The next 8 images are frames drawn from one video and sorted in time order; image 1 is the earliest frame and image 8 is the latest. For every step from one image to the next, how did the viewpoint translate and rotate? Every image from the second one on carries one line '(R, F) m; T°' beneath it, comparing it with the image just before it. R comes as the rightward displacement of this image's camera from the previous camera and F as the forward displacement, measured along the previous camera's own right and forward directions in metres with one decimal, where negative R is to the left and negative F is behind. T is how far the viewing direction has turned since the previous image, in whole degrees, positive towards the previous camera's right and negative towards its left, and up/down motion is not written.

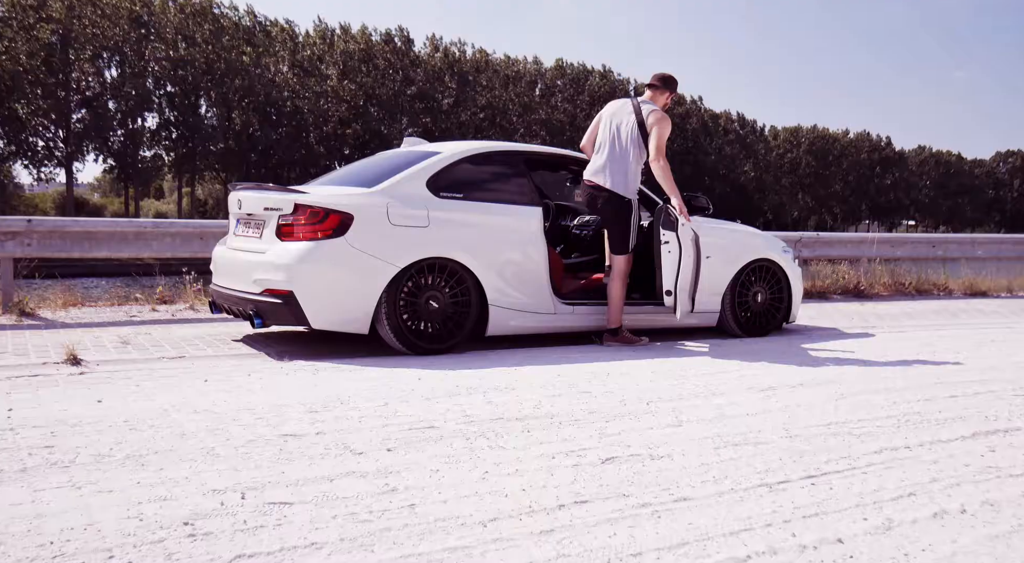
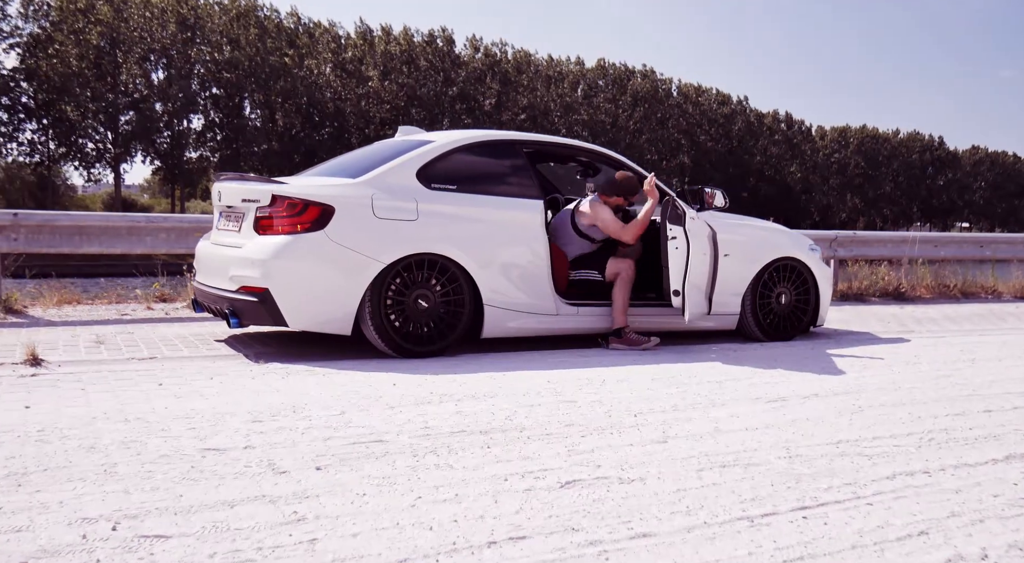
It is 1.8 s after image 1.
(+0.3, +0.4) m; -3°
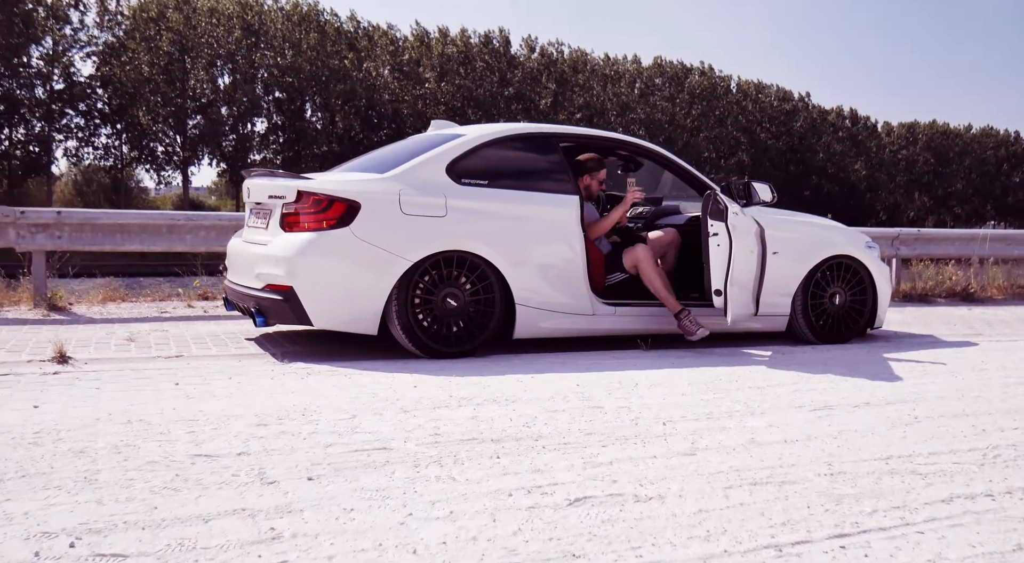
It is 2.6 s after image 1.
(+0.1, +0.2) m; -4°
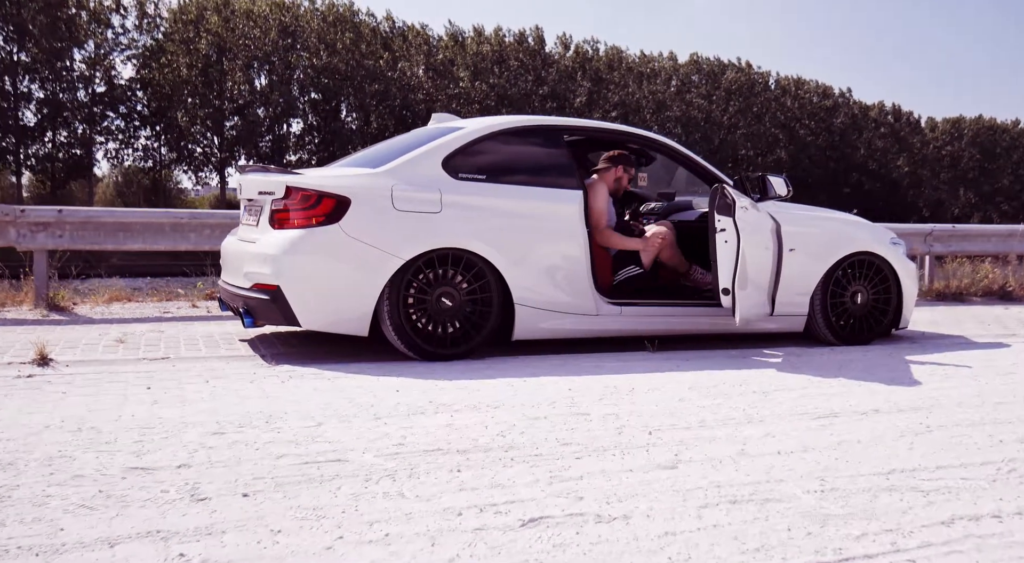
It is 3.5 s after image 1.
(+0.2, +0.2) m; -2°
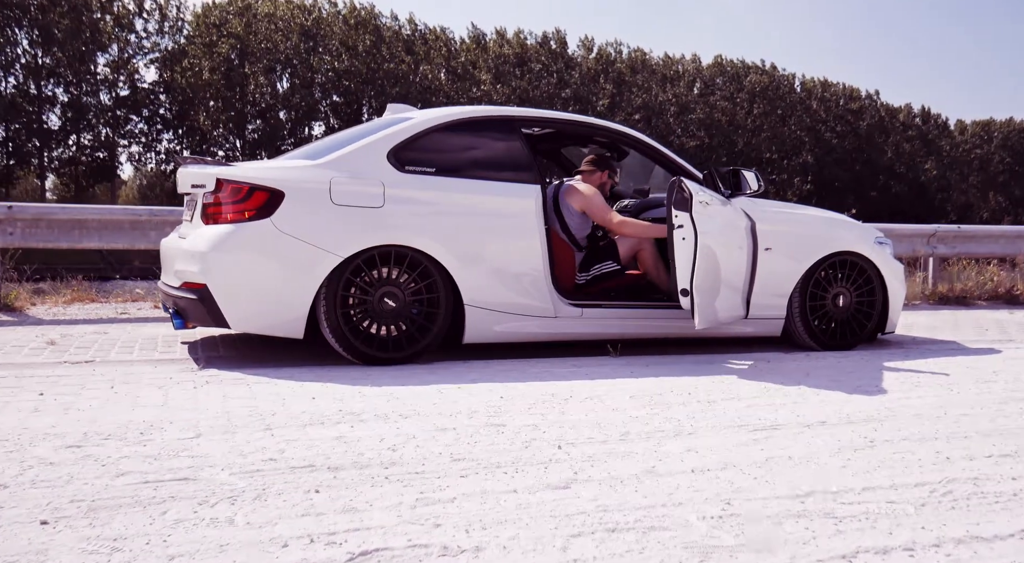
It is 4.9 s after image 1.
(+0.4, +0.3) m; -1°
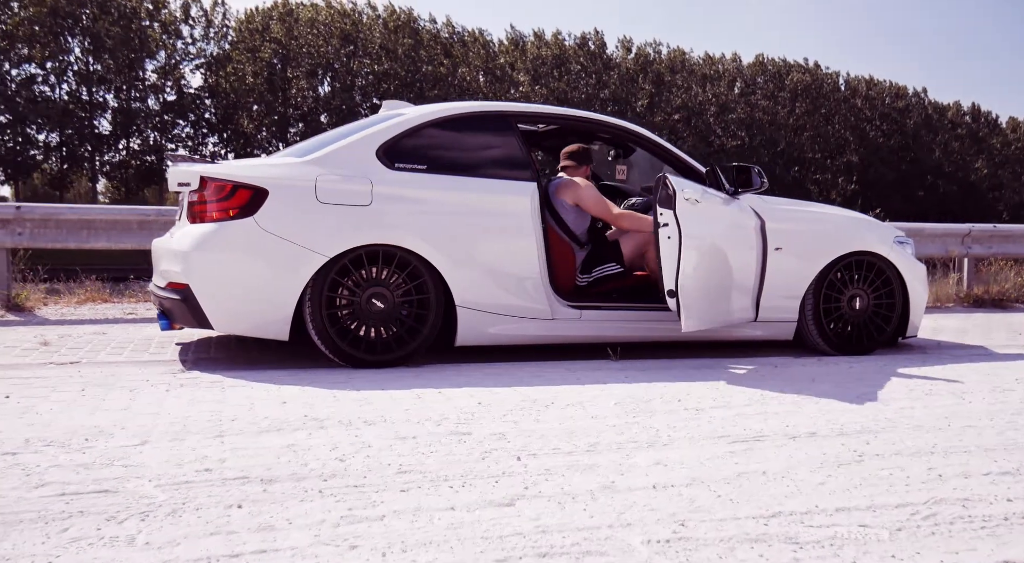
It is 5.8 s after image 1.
(+0.2, +0.2) m; -3°
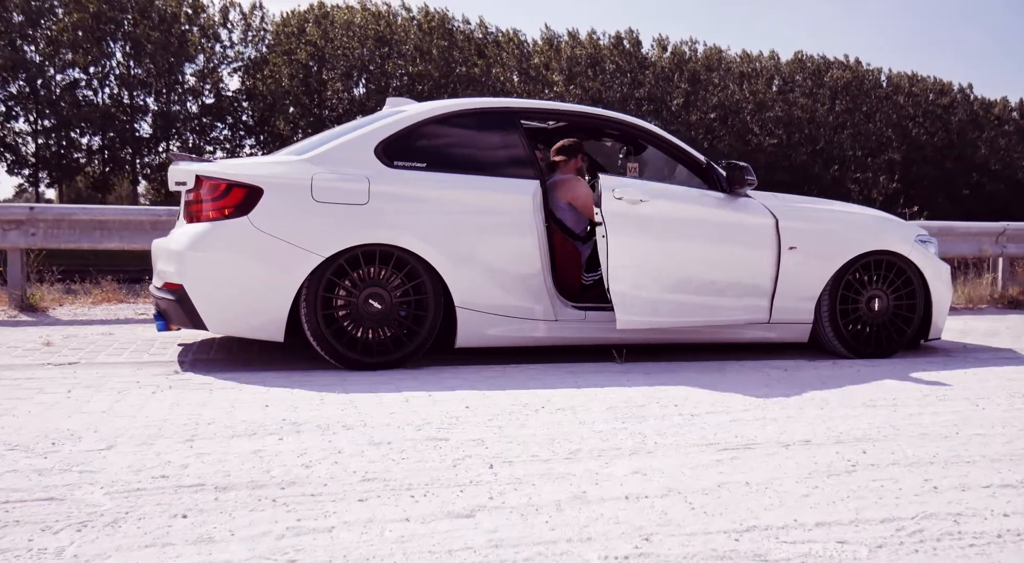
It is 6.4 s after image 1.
(+0.2, +0.1) m; -2°
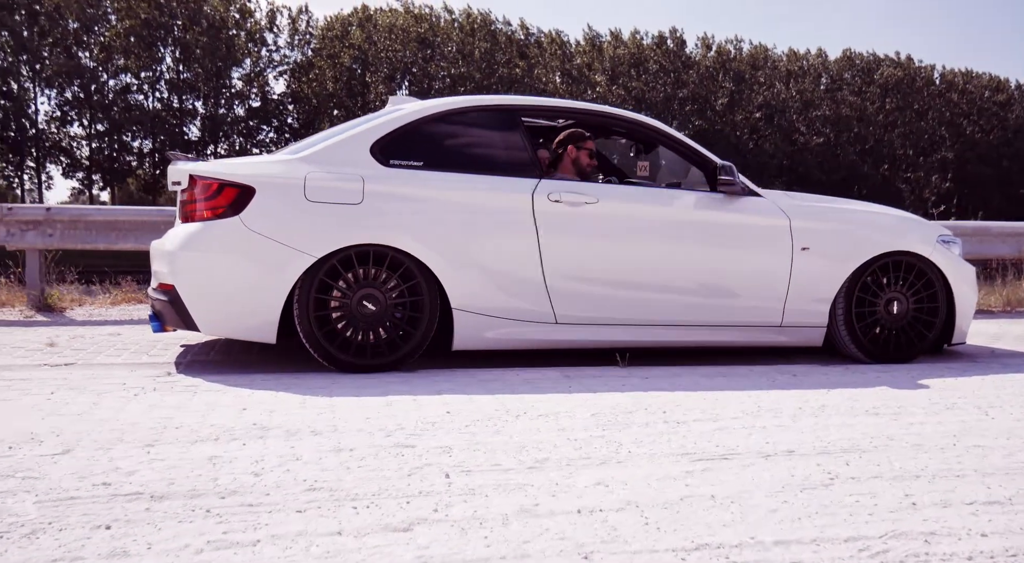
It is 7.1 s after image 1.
(+0.2, +0.1) m; -3°
